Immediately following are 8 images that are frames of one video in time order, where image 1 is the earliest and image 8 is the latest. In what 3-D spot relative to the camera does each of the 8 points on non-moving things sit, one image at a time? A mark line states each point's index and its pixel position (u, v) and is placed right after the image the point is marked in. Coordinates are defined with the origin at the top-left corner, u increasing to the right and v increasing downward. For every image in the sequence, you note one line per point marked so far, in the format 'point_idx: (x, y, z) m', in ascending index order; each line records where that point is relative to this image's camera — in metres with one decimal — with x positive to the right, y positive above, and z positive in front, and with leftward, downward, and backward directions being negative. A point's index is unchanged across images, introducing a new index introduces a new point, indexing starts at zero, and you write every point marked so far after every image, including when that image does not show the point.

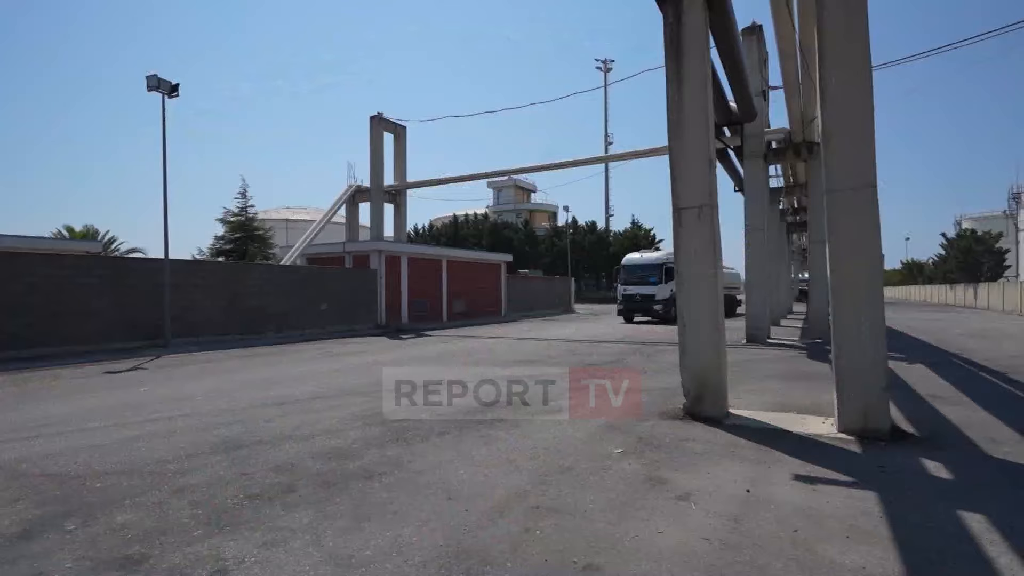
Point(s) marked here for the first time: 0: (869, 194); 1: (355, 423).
0: (+7.3, +1.9, +6.8) m
1: (-3.7, -3.2, +7.7) m
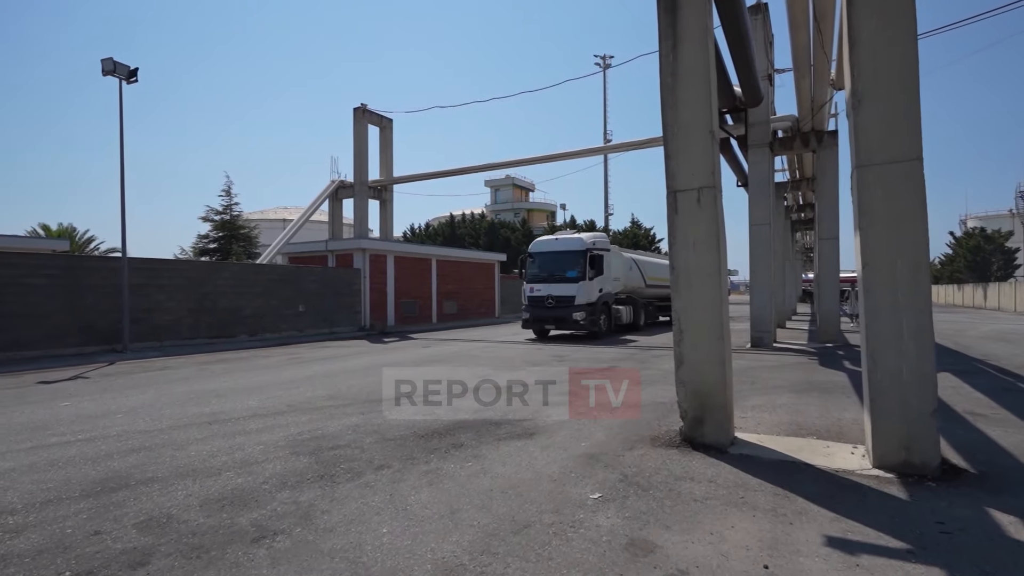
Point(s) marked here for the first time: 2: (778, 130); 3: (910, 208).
0: (+6.5, +2.0, +5.4) m
1: (-4.4, -3.1, +6.3) m
2: (+14.5, +8.6, +18.1) m
3: (+6.5, +1.3, +5.4) m
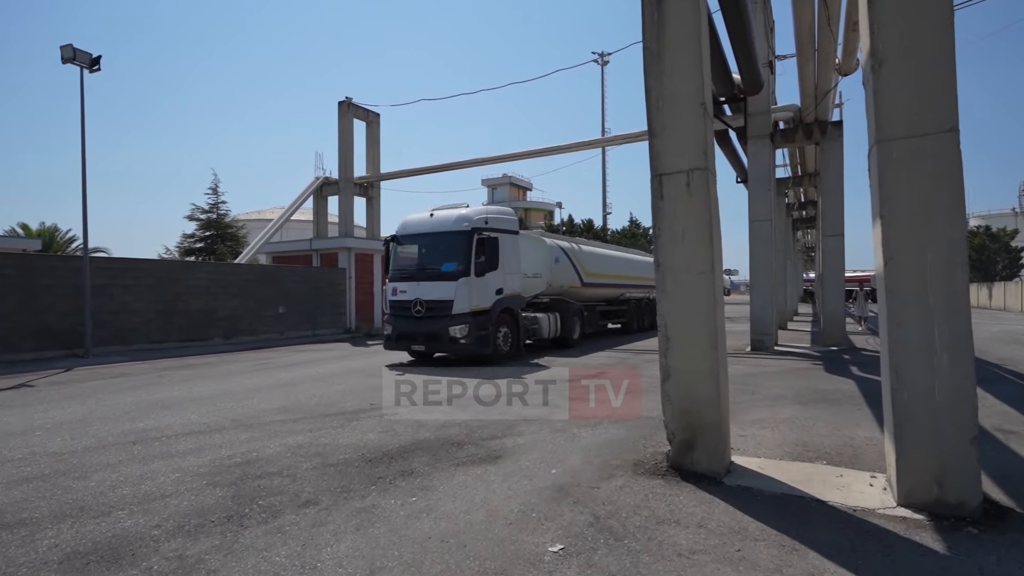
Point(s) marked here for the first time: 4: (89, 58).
0: (+5.8, +2.0, +4.5) m
1: (-5.1, -3.2, +5.4) m
2: (+13.8, +8.6, +17.1) m
3: (+5.8, +1.3, +4.4) m
4: (-20.2, +11.0, +15.8) m
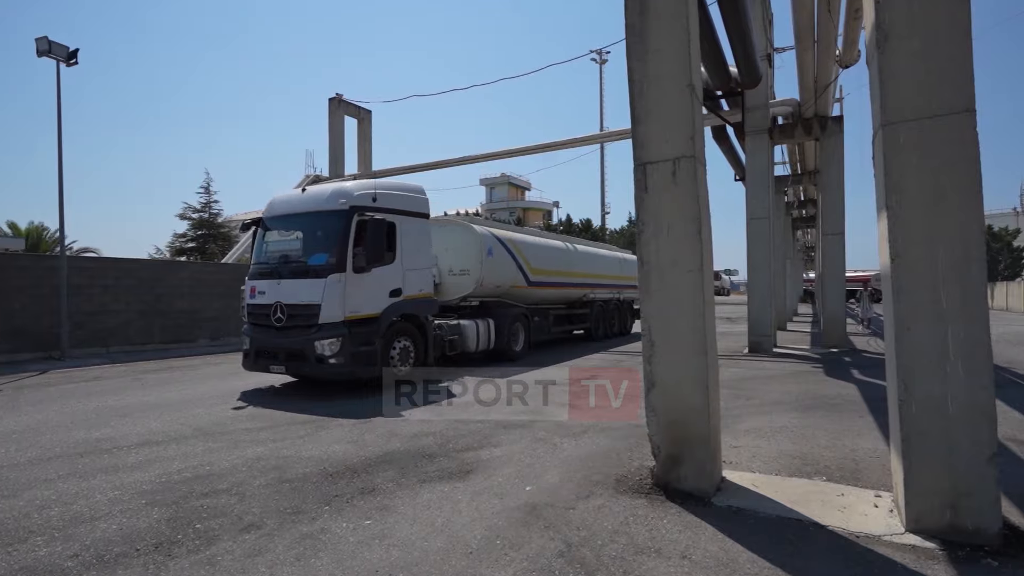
0: (+5.4, +2.0, +4.0) m
1: (-5.6, -3.2, +4.9) m
2: (+13.4, +8.6, +16.7) m
3: (+5.3, +1.3, +4.0) m
4: (-20.7, +11.0, +15.4) m
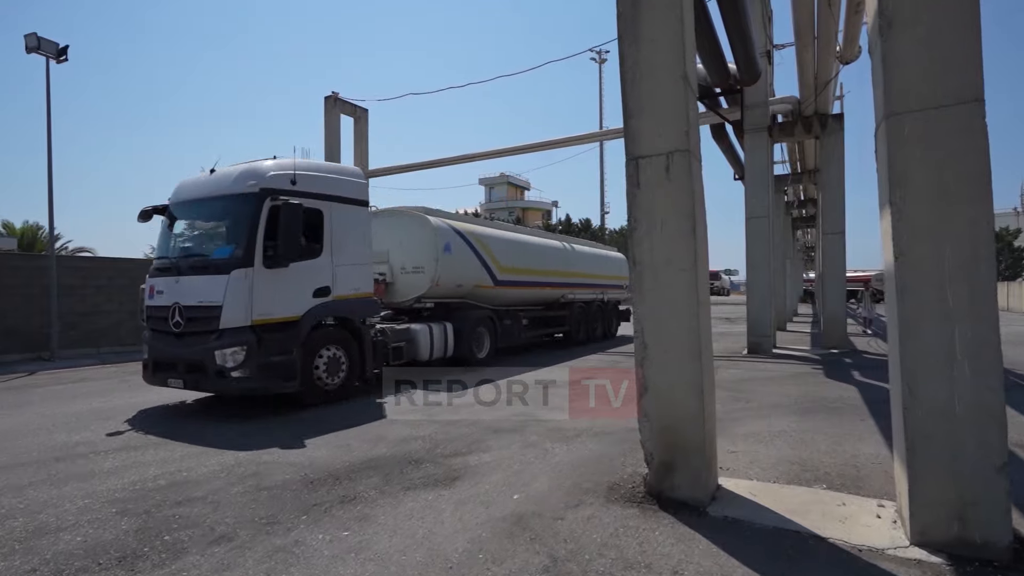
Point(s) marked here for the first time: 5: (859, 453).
0: (+5.2, +2.0, +3.8) m
1: (-5.8, -3.2, +4.7) m
2: (+13.2, +8.6, +16.4) m
3: (+5.1, +1.3, +3.8) m
4: (-20.9, +11.0, +15.2) m
5: (+6.4, -3.0, +6.1) m
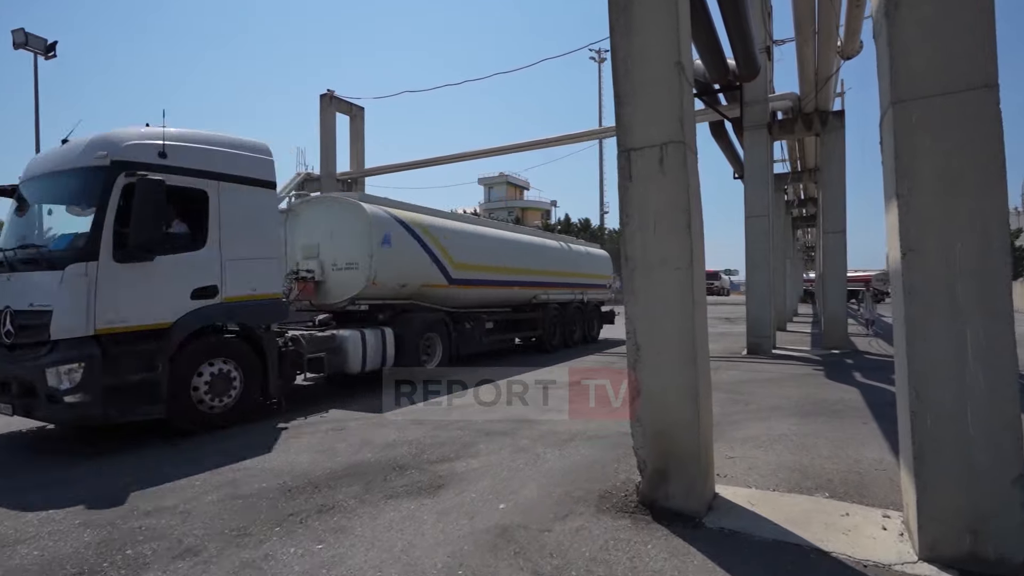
0: (+5.0, +2.0, +3.5) m
1: (-6.0, -3.1, +4.5) m
2: (+13.0, +8.6, +16.2) m
3: (+4.9, +1.3, +3.5) m
4: (-21.1, +11.0, +14.9) m
5: (+6.2, -3.0, +5.9) m
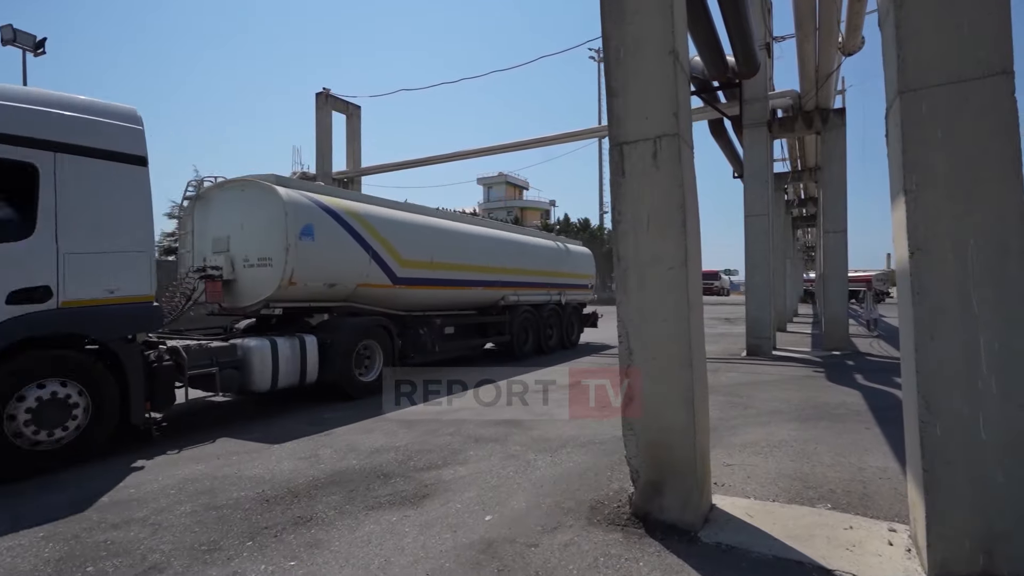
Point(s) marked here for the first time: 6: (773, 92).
0: (+4.8, +2.0, +3.3) m
1: (-6.2, -3.2, +4.2) m
2: (+12.8, +8.6, +16.0) m
3: (+4.7, +1.3, +3.3) m
4: (-21.2, +11.0, +14.7) m
5: (+6.0, -3.0, +5.6) m
6: (+12.4, +9.3, +15.8) m
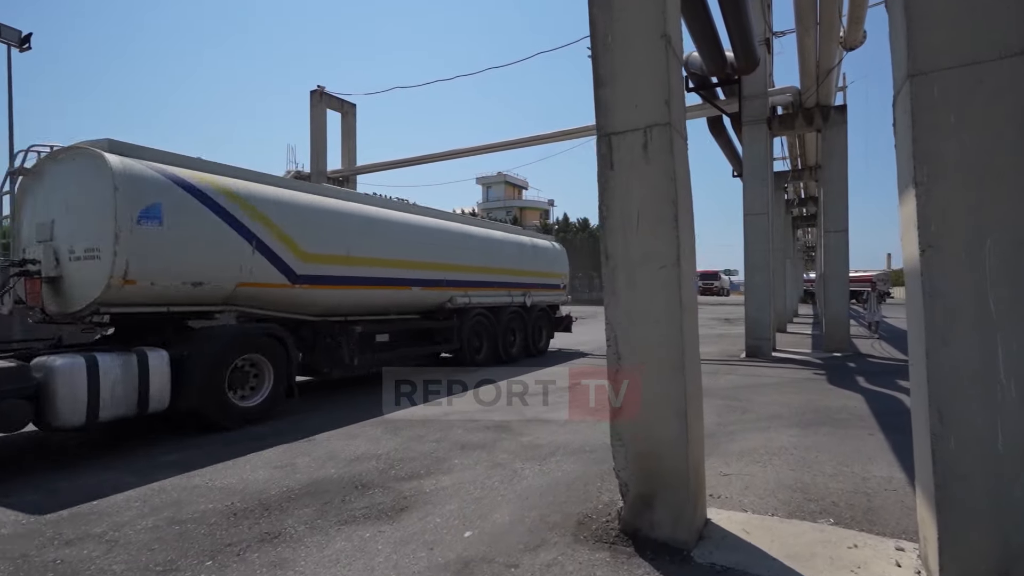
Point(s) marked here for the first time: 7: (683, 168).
0: (+4.6, +2.0, +3.0) m
1: (-6.4, -3.2, +4.0) m
2: (+12.6, +8.6, +15.7) m
3: (+4.5, +1.3, +3.0) m
4: (-21.5, +11.0, +14.4) m
5: (+5.8, -3.0, +5.4) m
6: (+12.2, +9.3, +15.5) m
7: (+2.1, +1.5, +4.1) m
